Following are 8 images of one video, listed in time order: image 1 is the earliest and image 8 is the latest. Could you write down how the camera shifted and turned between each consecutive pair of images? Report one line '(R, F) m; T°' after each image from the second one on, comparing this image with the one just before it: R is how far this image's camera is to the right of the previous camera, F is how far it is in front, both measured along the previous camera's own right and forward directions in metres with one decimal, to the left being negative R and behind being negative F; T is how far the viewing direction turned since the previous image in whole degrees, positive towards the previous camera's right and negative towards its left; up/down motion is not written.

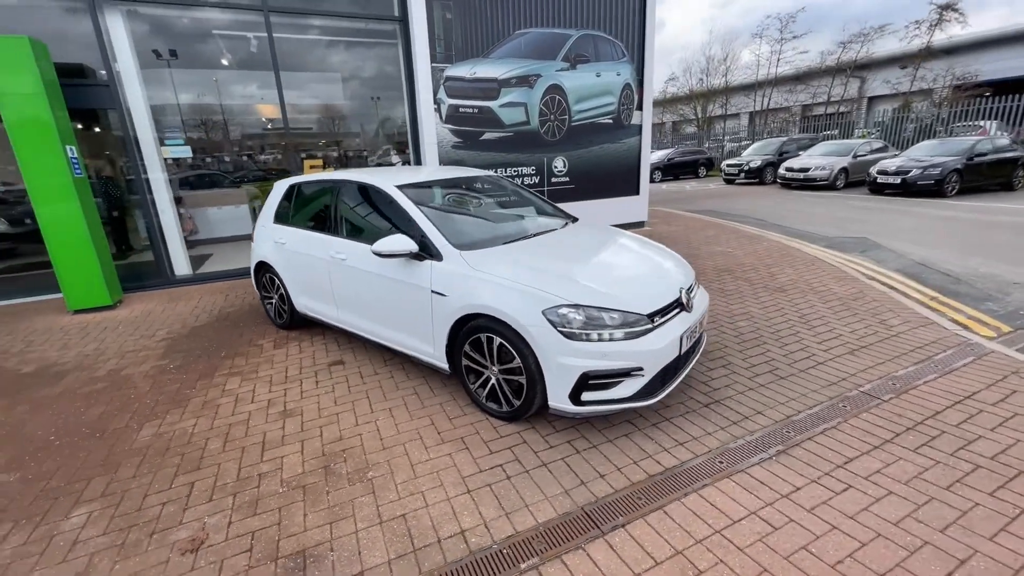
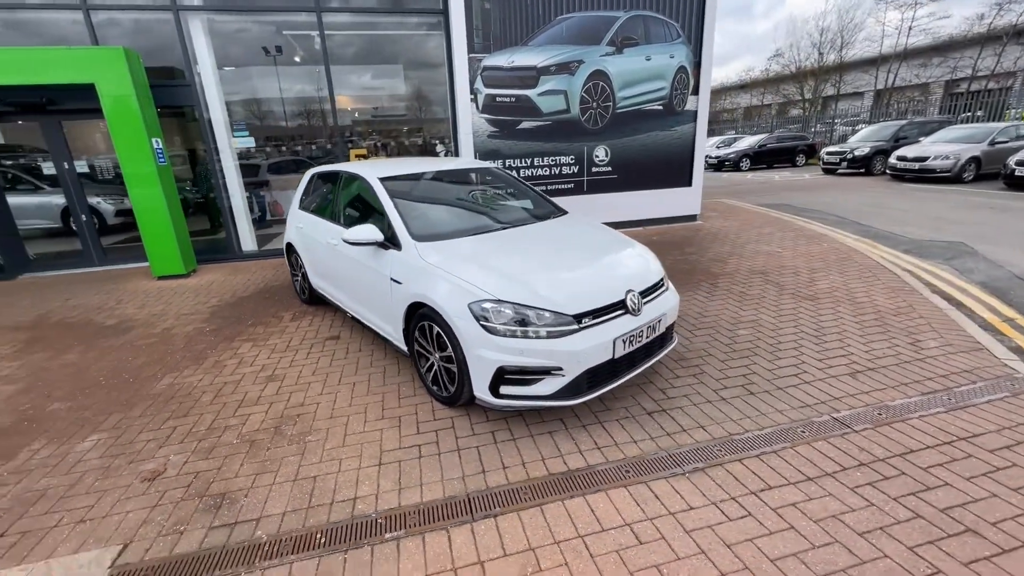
(+1.0, 0.0) m; -11°
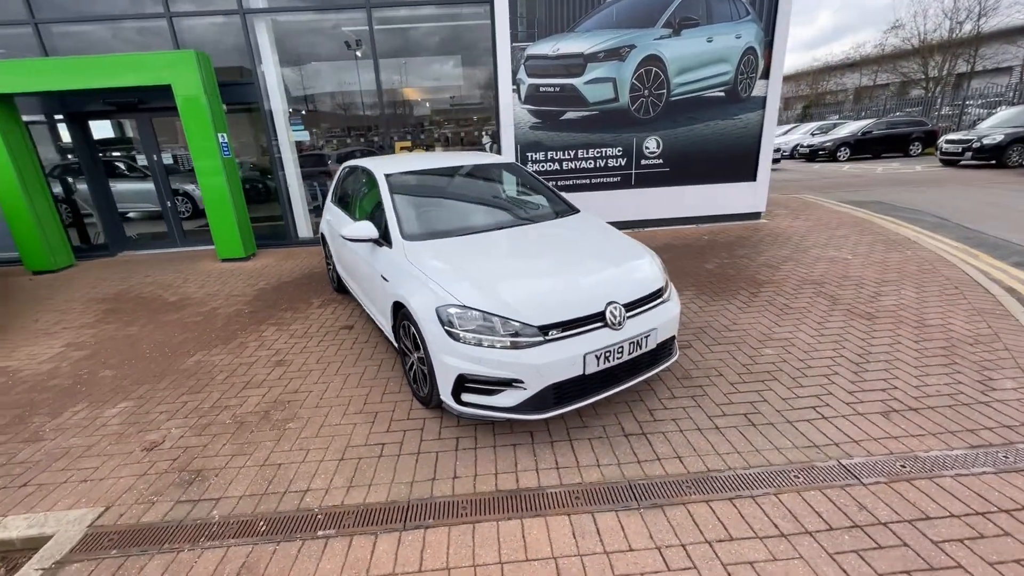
(+0.6, +0.2) m; -9°
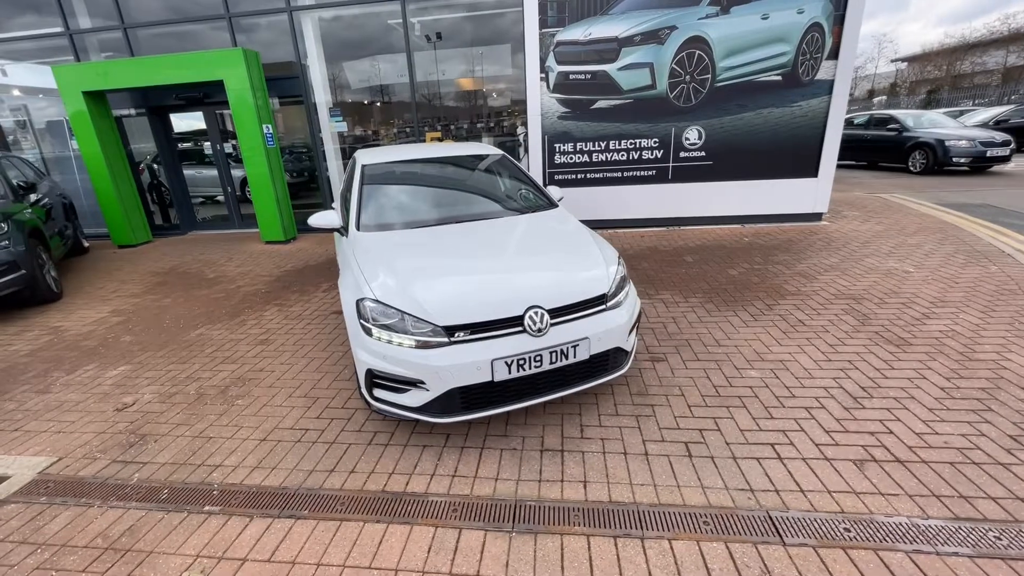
(+0.9, +0.2) m; -10°
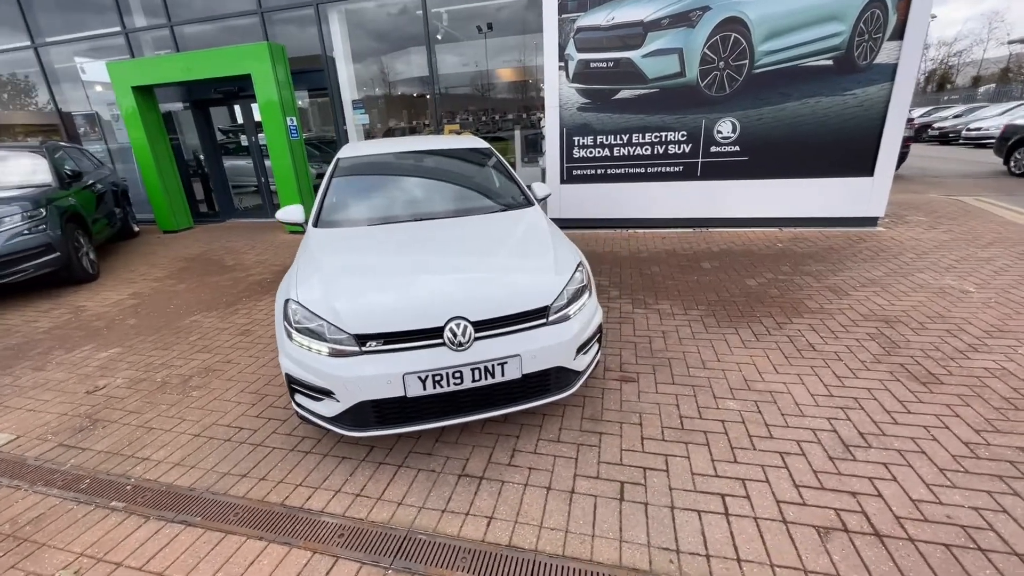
(+0.7, +0.3) m; -7°
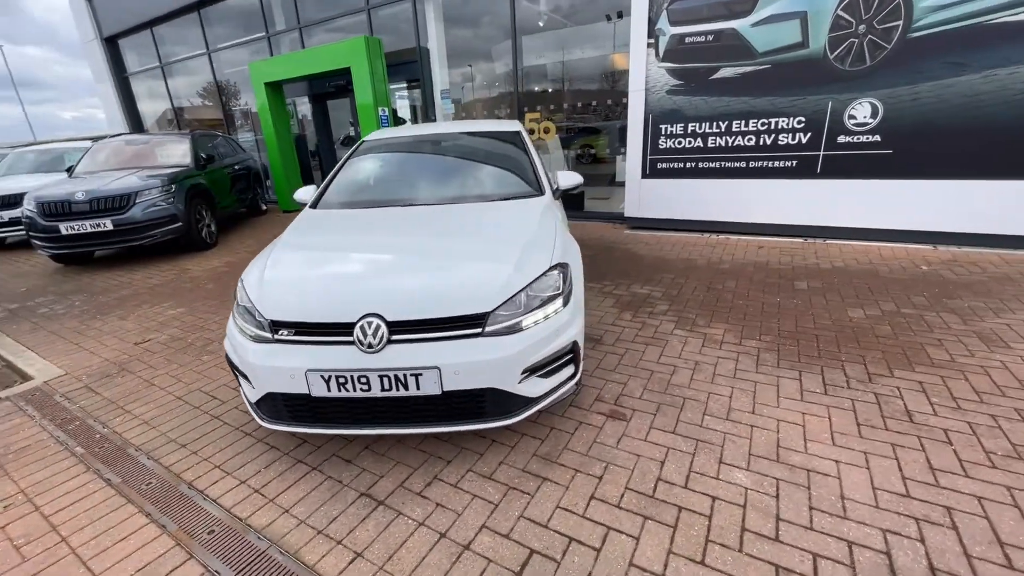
(+0.9, +0.6) m; -16°
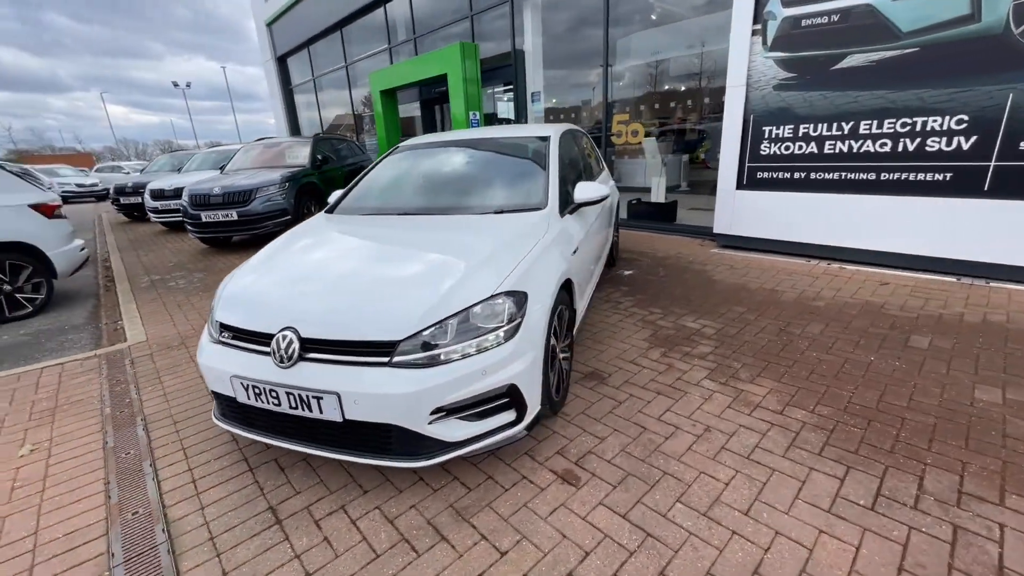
(+0.8, +0.4) m; -16°
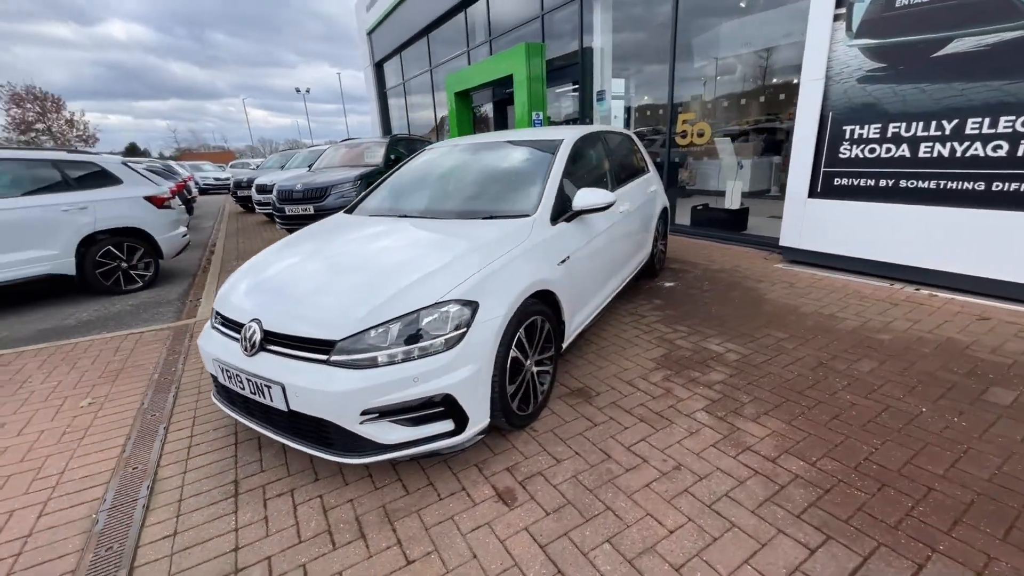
(+0.6, +0.1) m; -11°
